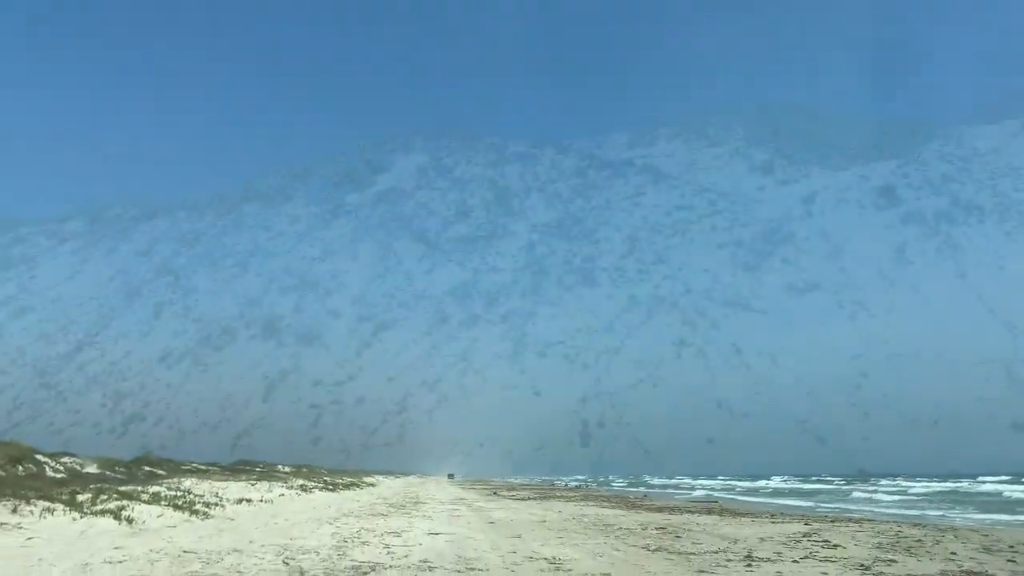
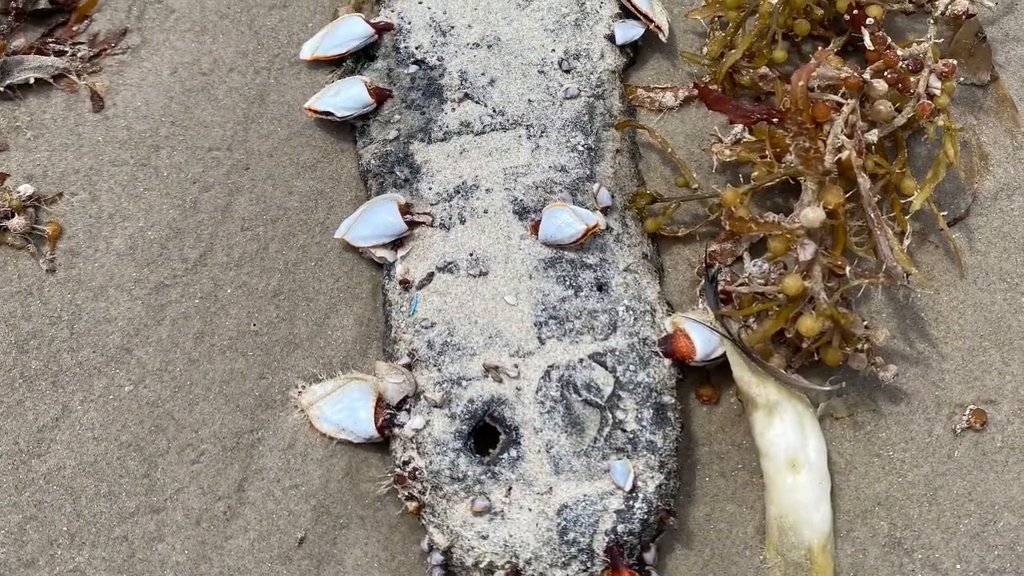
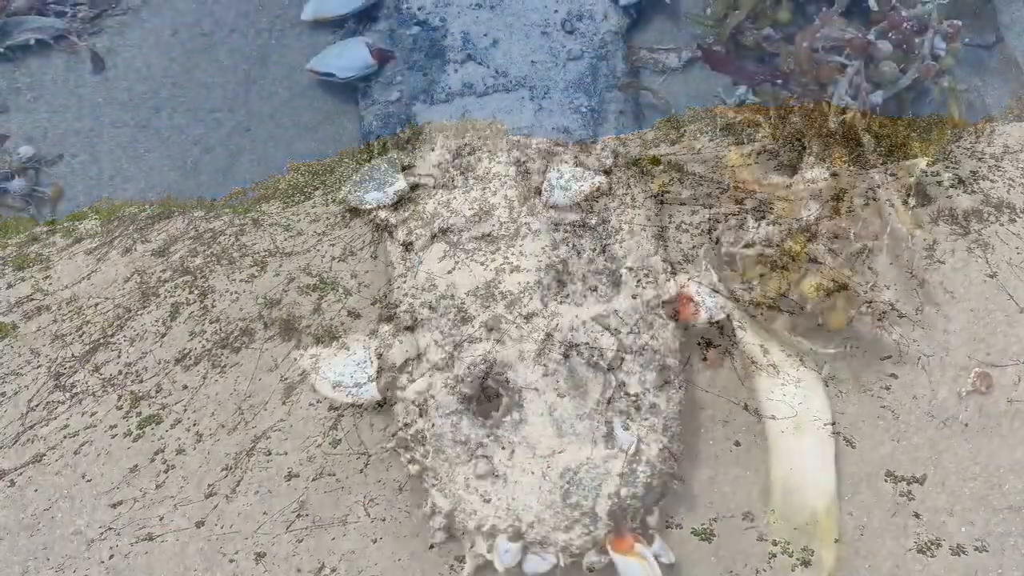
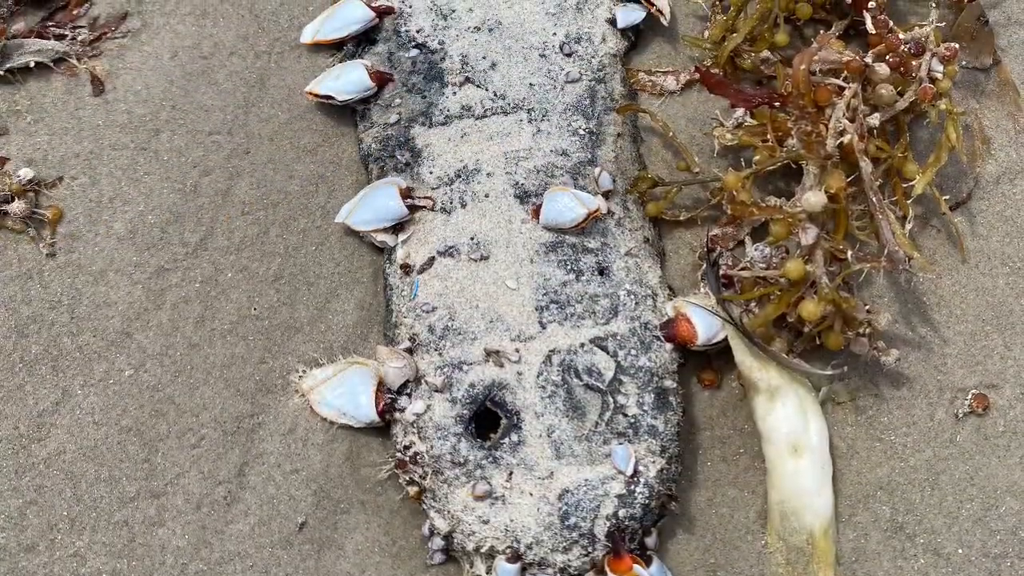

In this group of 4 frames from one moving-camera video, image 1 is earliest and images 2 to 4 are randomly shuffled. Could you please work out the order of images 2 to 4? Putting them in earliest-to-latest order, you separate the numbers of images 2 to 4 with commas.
3, 4, 2
